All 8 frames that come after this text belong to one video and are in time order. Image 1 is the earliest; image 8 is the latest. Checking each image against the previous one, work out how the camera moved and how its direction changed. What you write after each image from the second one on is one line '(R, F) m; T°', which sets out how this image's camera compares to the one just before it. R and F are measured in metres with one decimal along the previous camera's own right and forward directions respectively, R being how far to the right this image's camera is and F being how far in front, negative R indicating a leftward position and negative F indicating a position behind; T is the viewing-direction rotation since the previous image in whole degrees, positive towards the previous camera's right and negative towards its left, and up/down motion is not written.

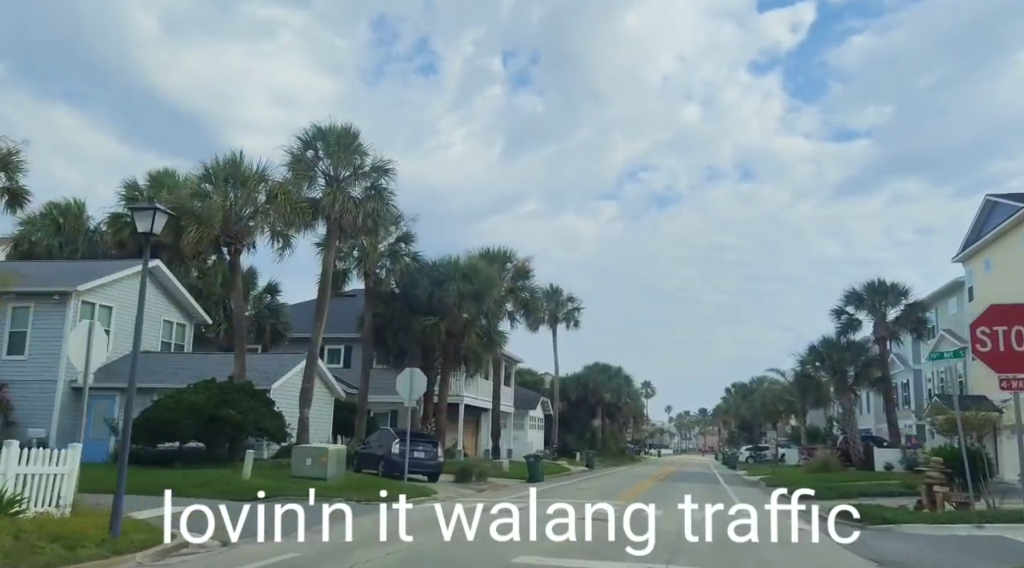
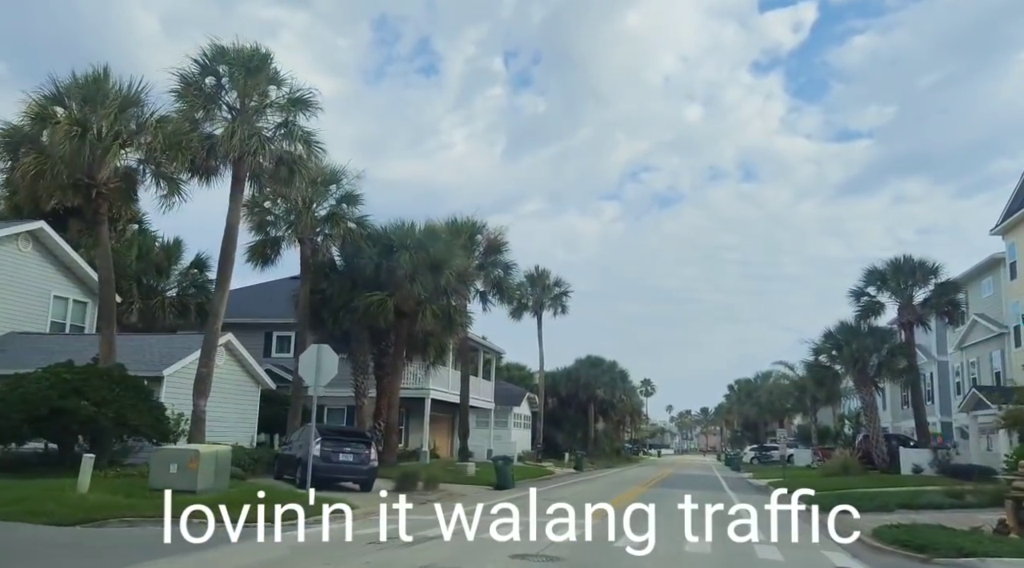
(+1.2, +5.0) m; 0°
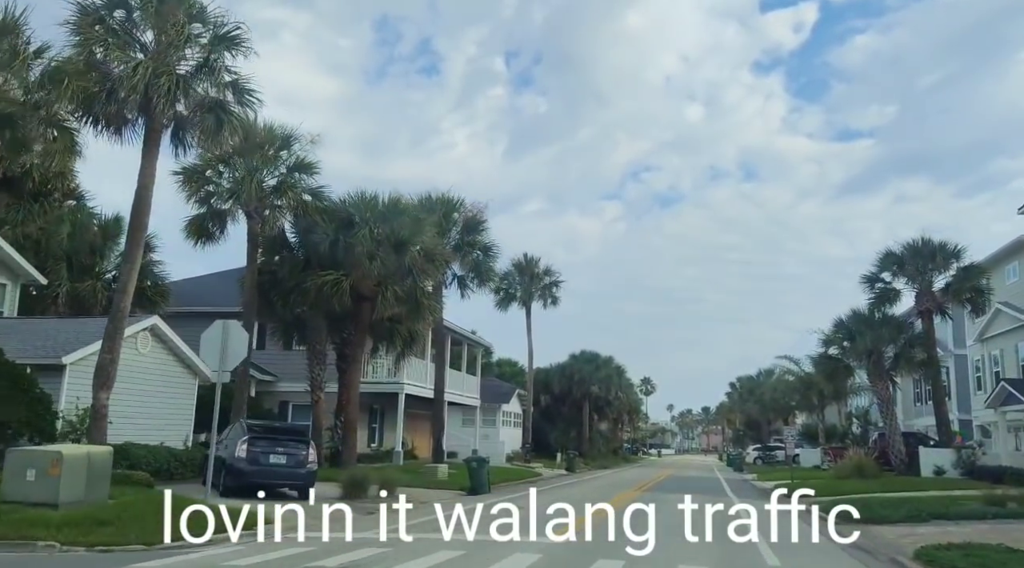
(+0.8, +3.1) m; 0°
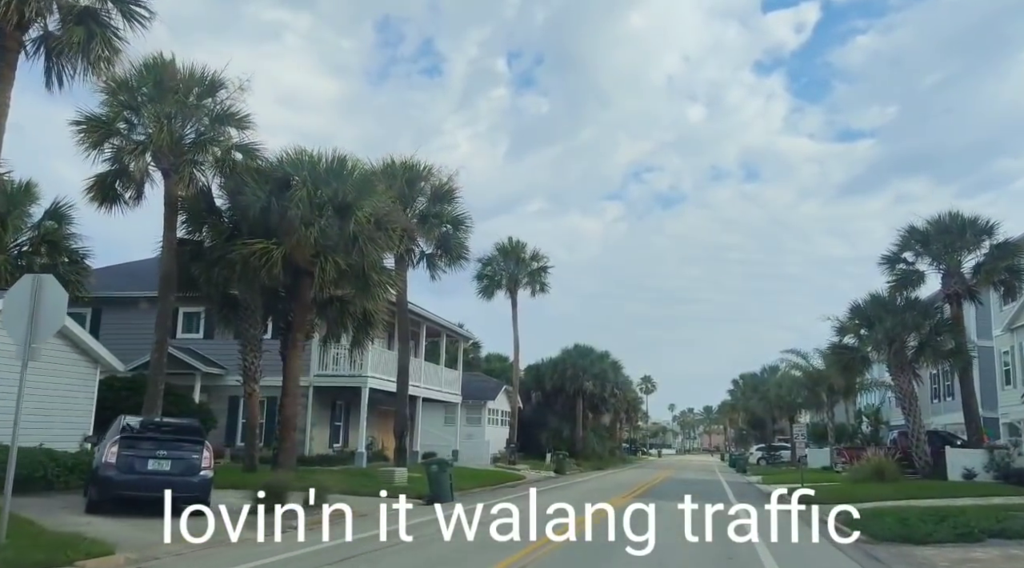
(+0.9, +3.5) m; 0°
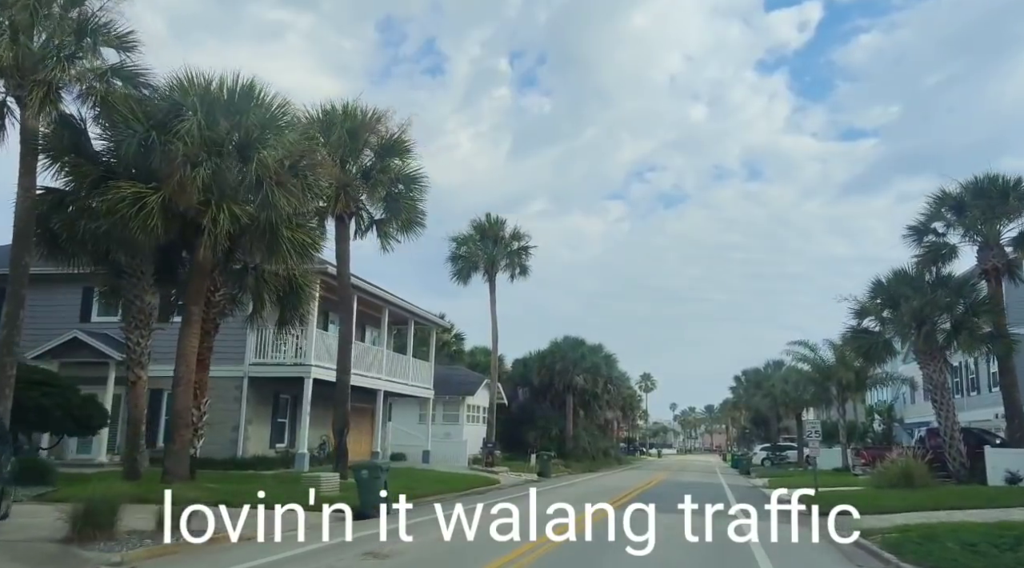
(+1.1, +4.1) m; 0°
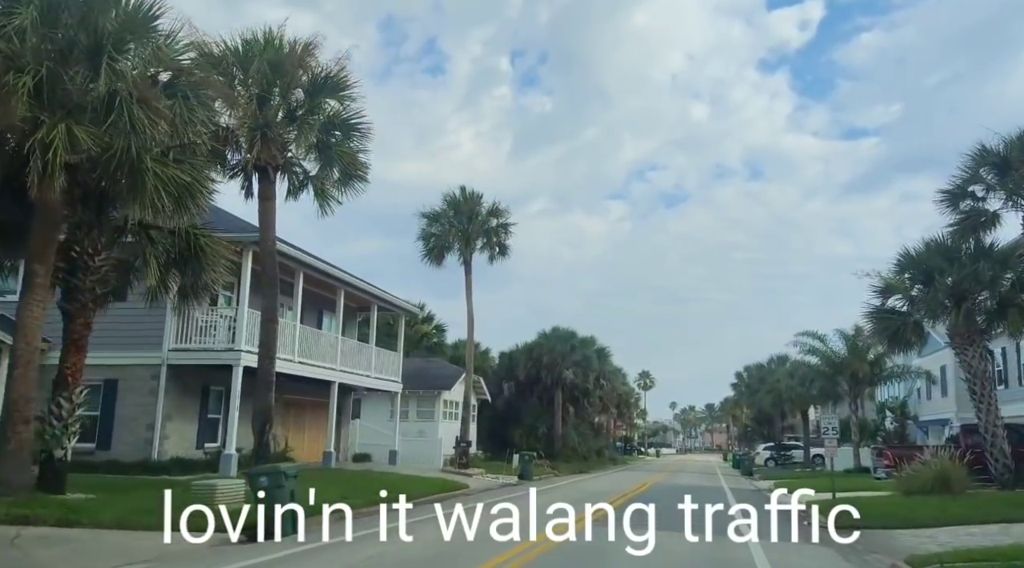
(+1.0, +3.7) m; 0°
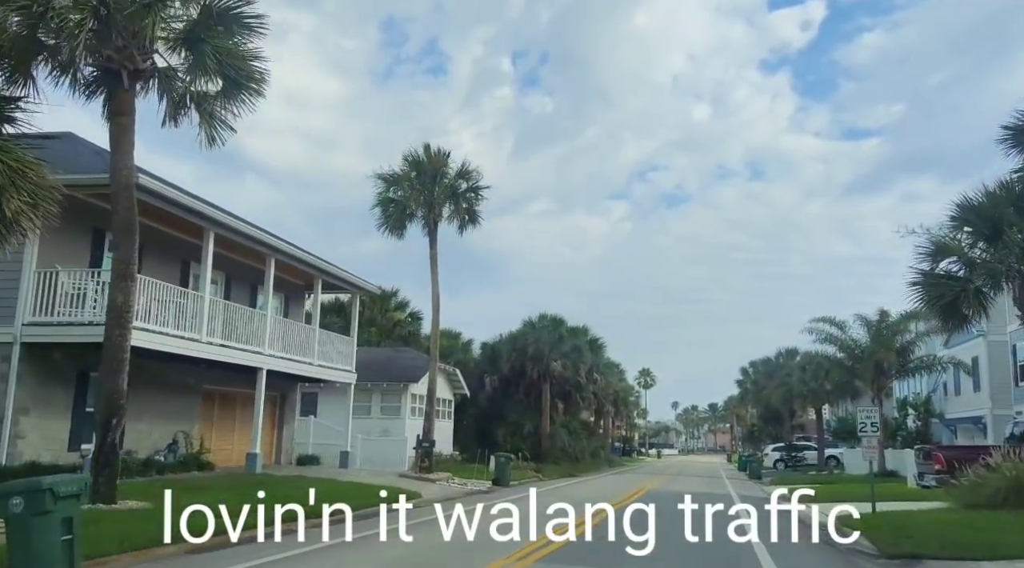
(+1.0, +4.6) m; 0°
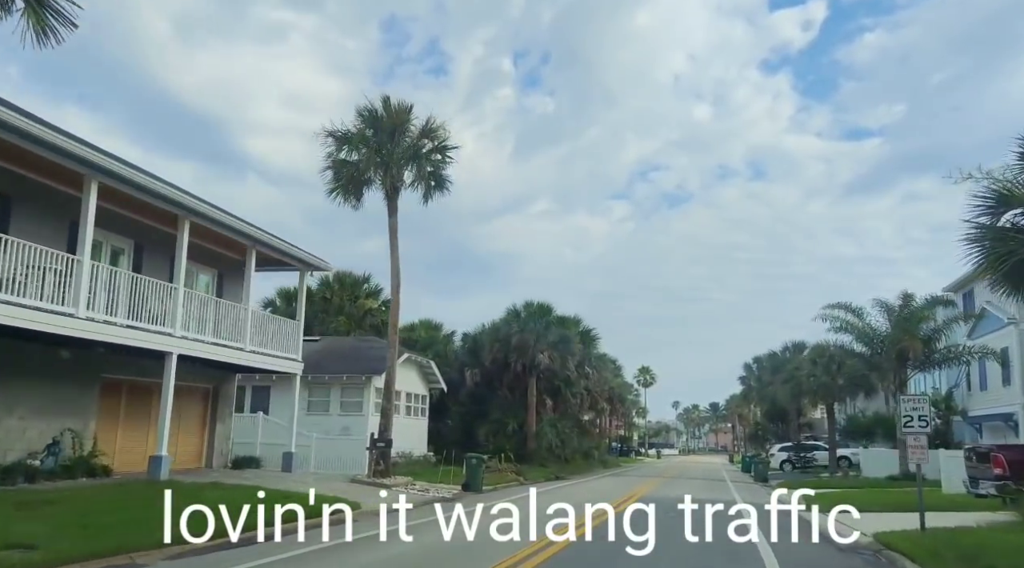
(+0.9, +3.8) m; 0°
